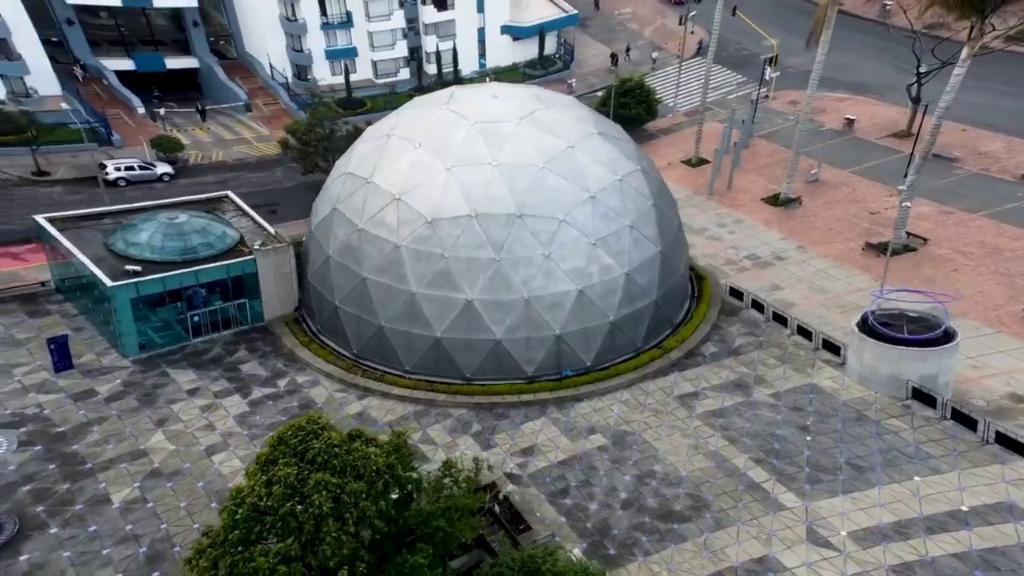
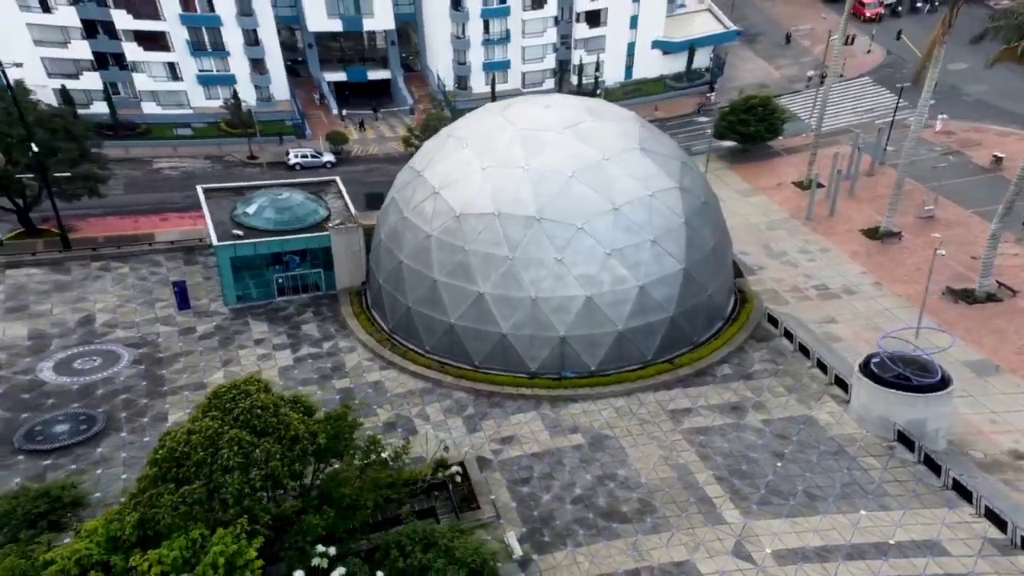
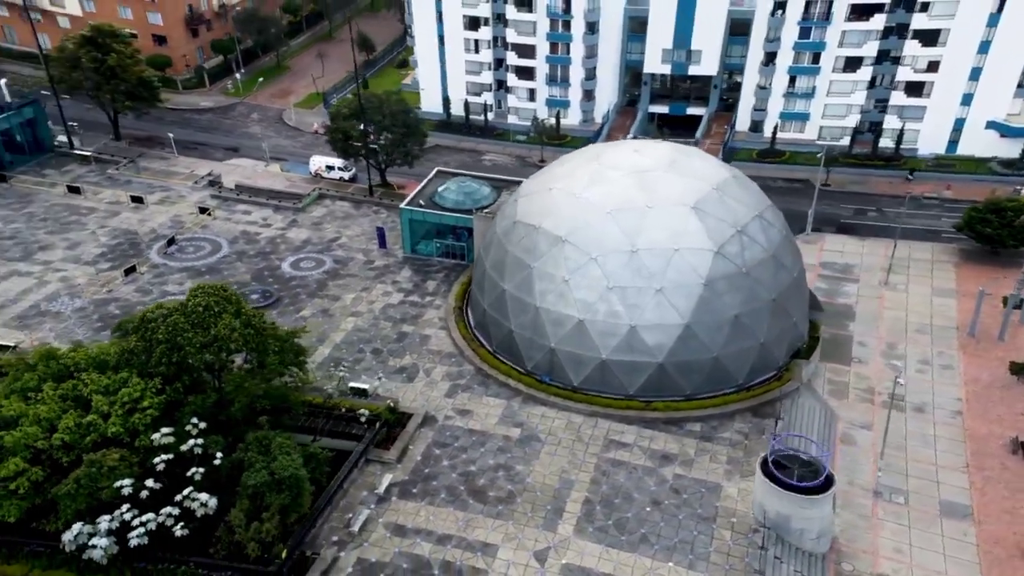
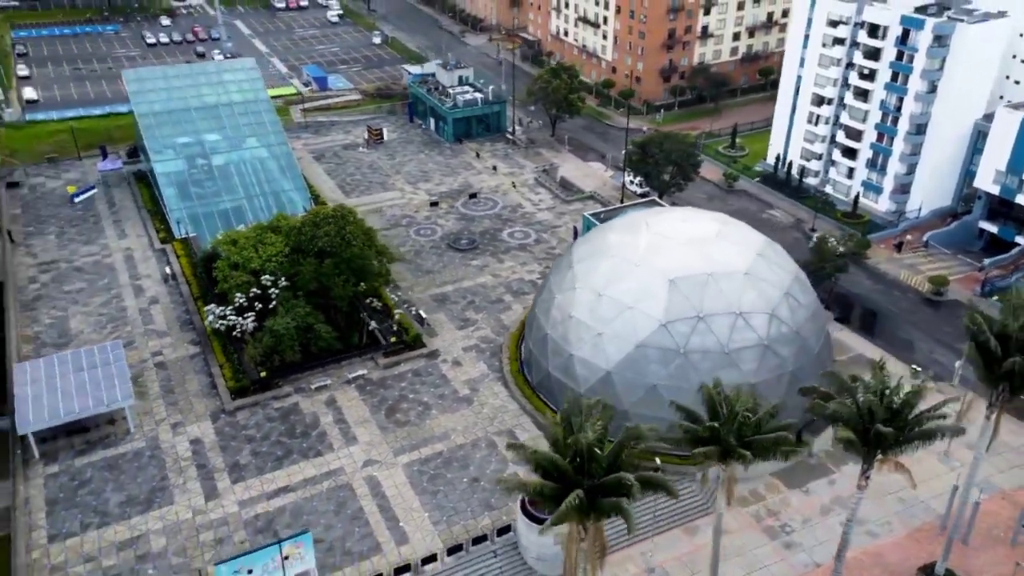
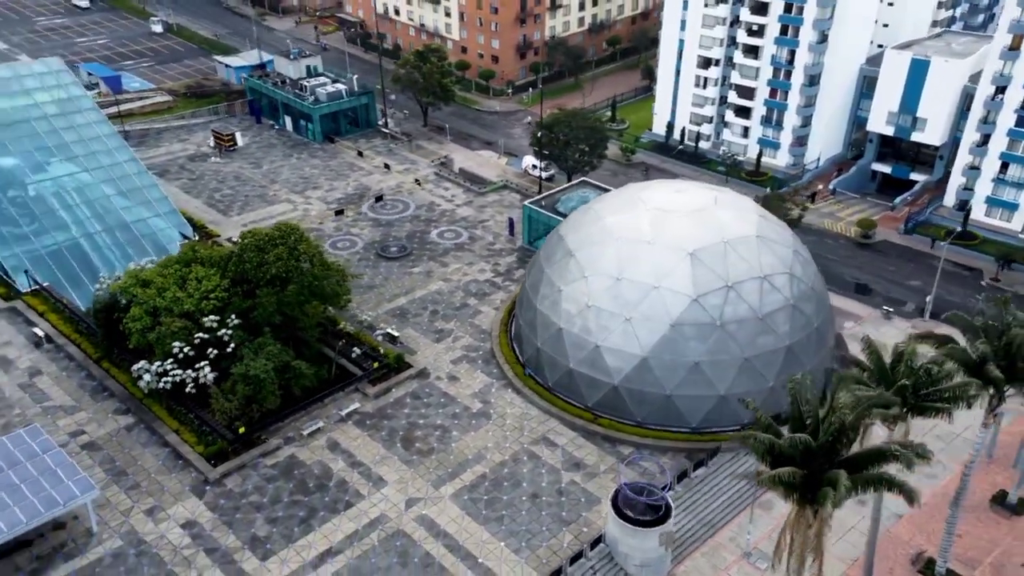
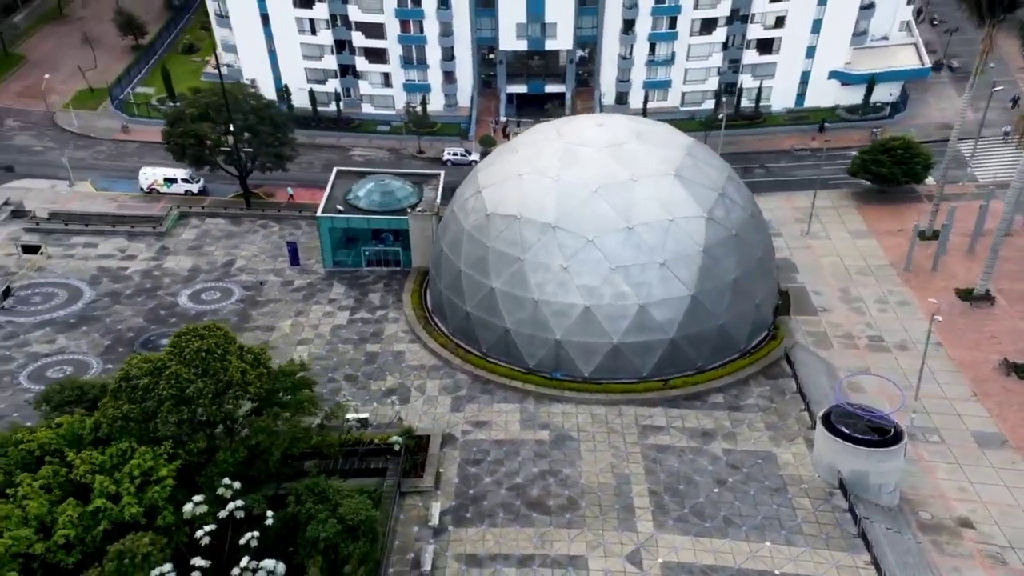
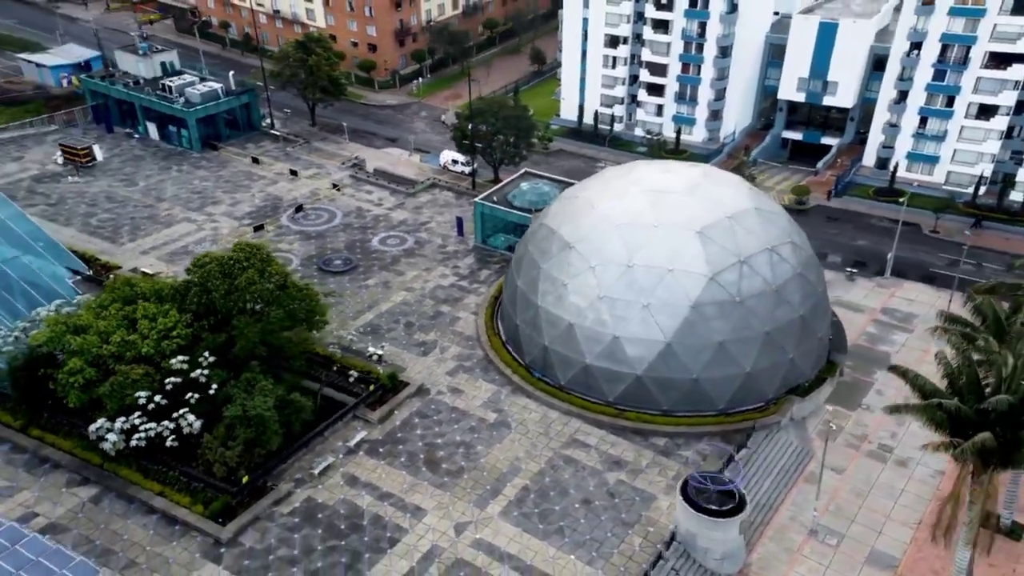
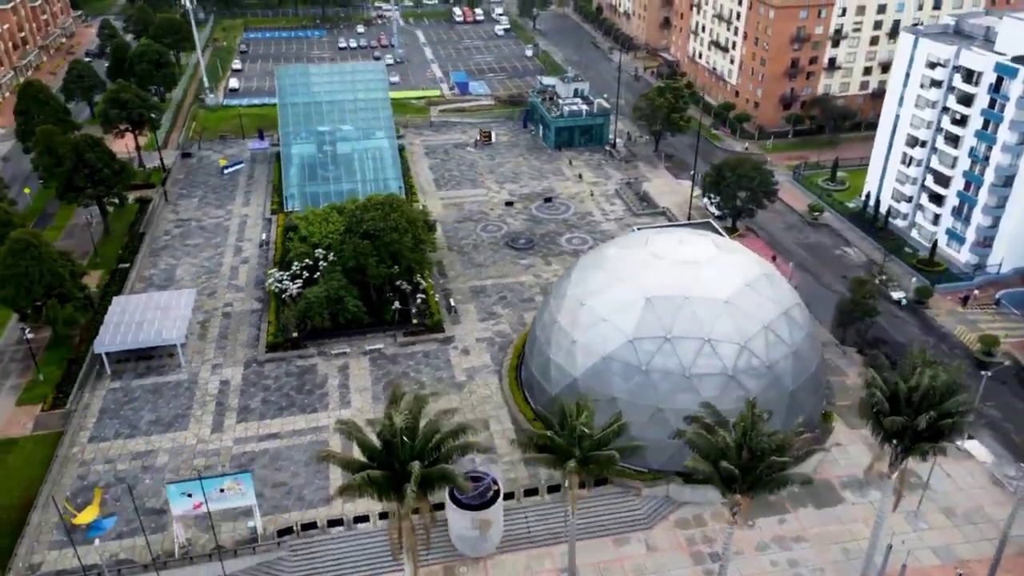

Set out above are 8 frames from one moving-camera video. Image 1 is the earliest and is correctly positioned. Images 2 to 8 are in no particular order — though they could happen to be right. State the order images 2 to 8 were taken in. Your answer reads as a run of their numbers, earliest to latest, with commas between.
2, 6, 3, 7, 5, 4, 8
